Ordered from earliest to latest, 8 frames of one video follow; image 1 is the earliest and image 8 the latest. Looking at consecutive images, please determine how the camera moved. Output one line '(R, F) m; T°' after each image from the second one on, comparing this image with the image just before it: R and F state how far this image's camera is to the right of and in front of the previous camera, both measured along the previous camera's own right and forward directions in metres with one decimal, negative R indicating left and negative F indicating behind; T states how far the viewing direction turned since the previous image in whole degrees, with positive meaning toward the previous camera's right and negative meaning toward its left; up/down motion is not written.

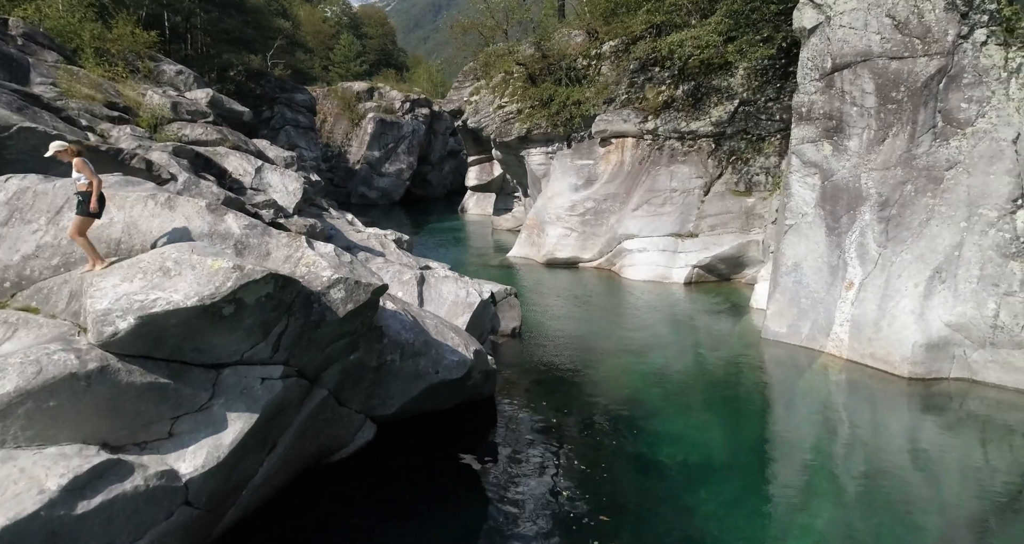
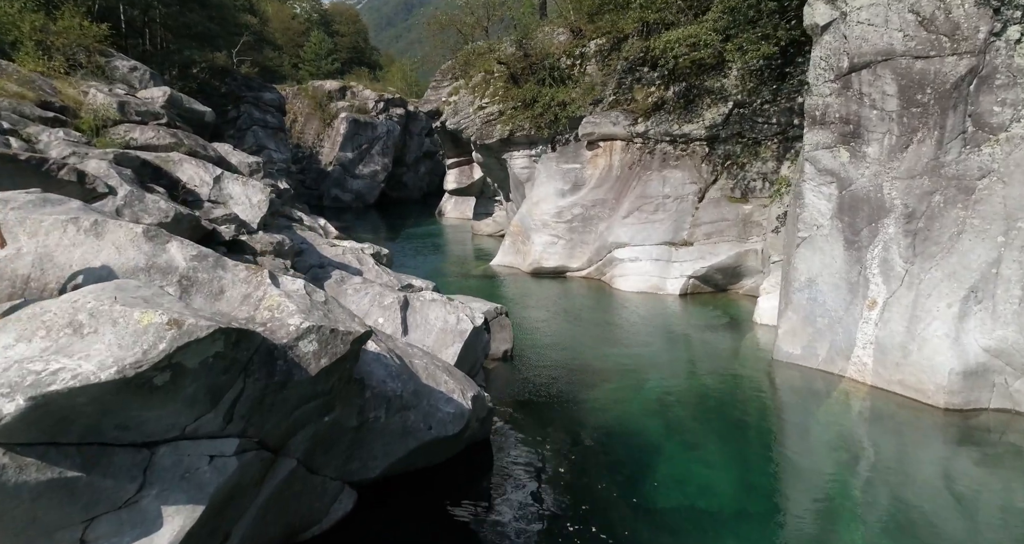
(-0.3, +1.2) m; +2°
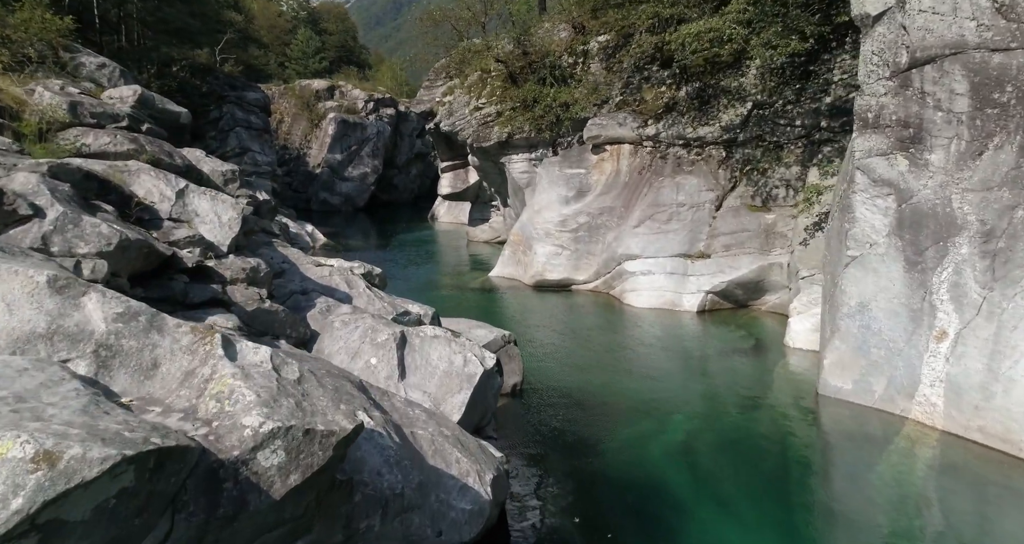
(-0.3, +1.5) m; +1°
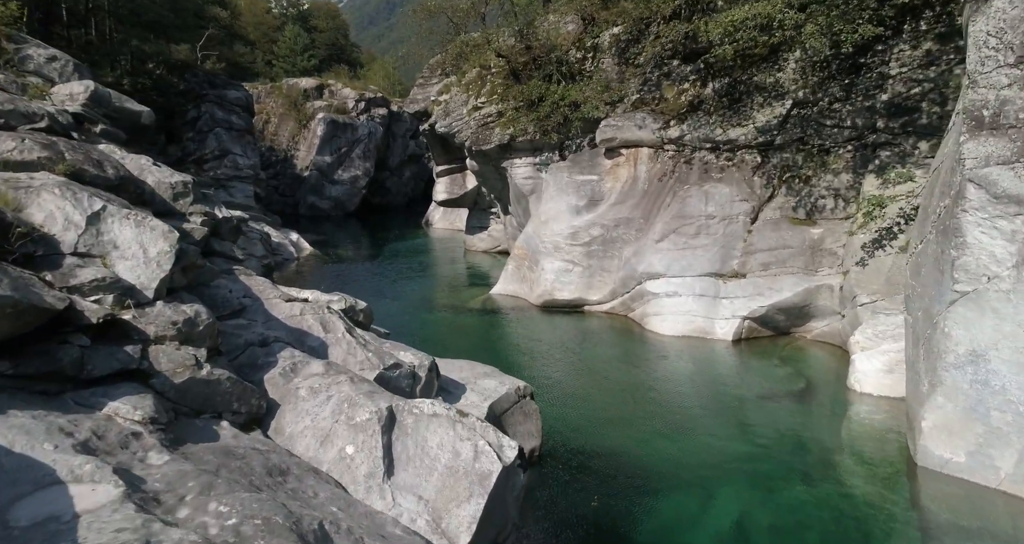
(-0.3, +2.2) m; +1°
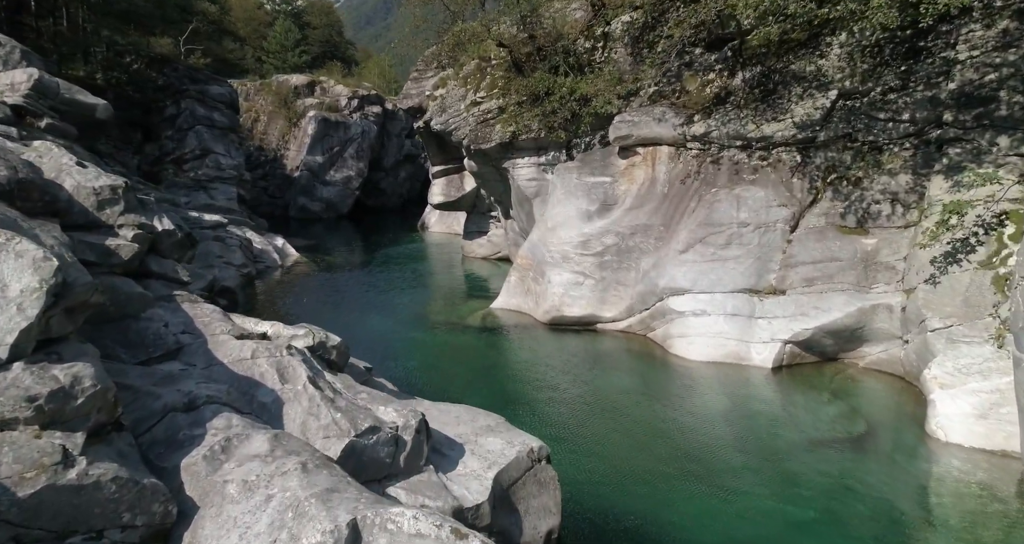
(-0.2, +2.0) m; 0°
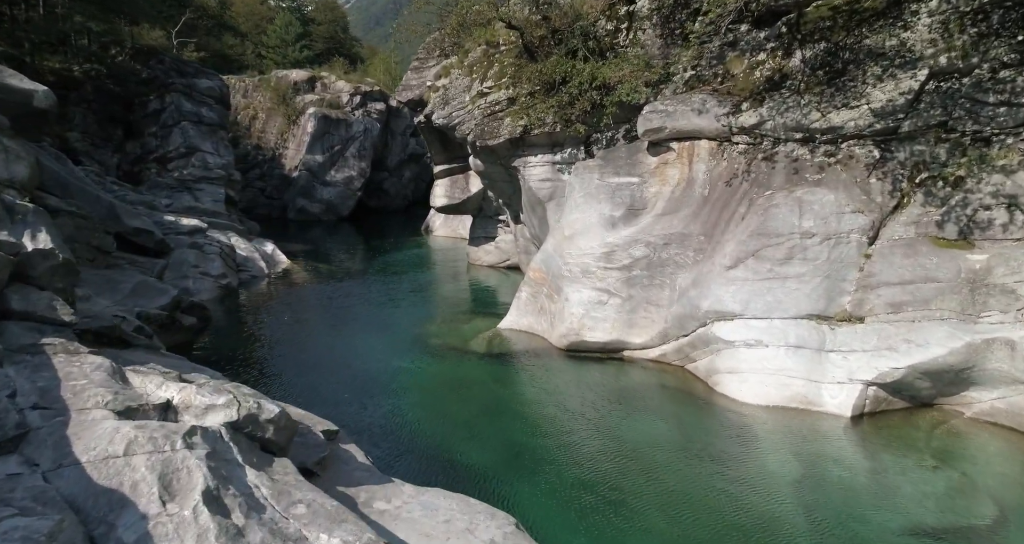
(0.0, +2.6) m; -1°
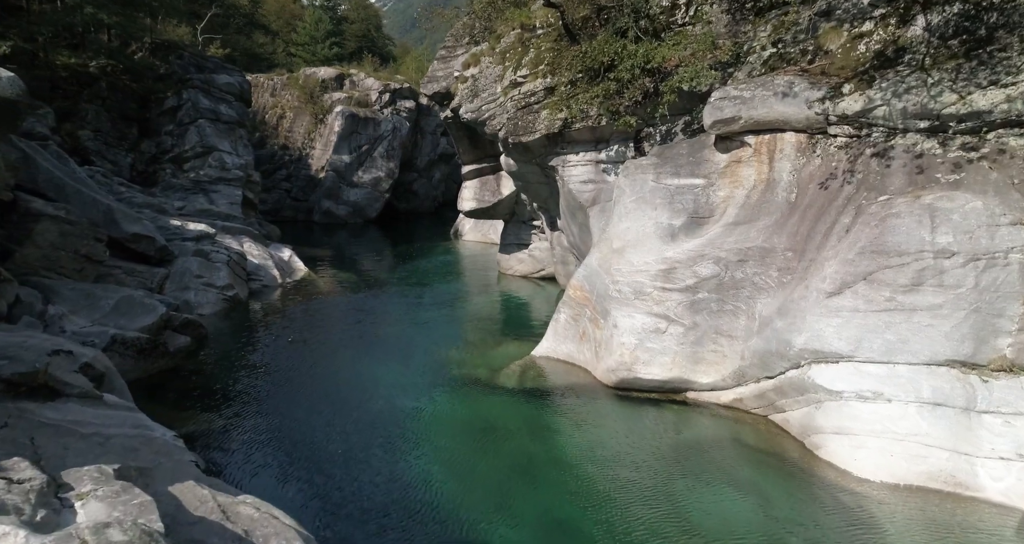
(-0.1, +2.5) m; -3°
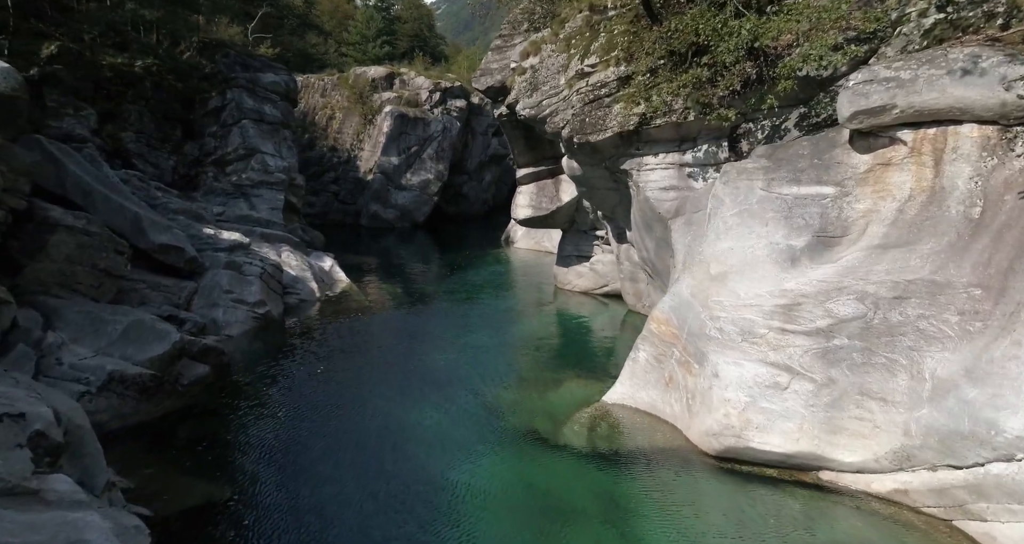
(-0.4, +2.6) m; -4°
